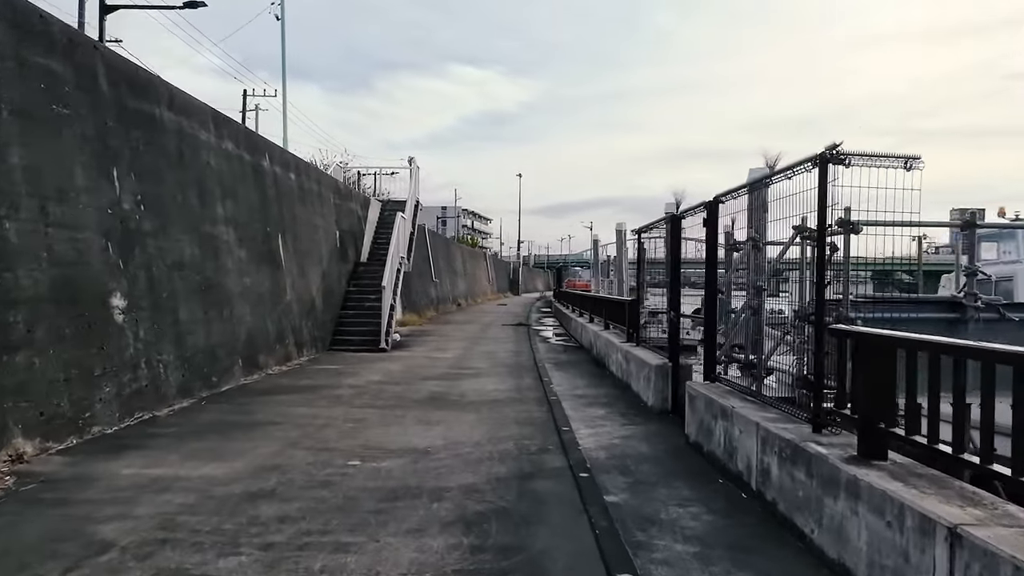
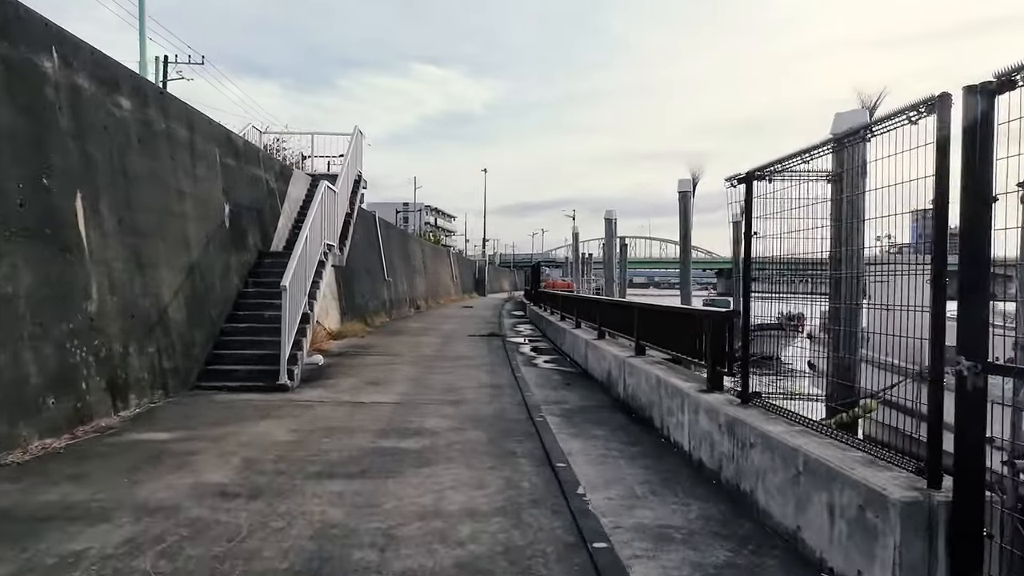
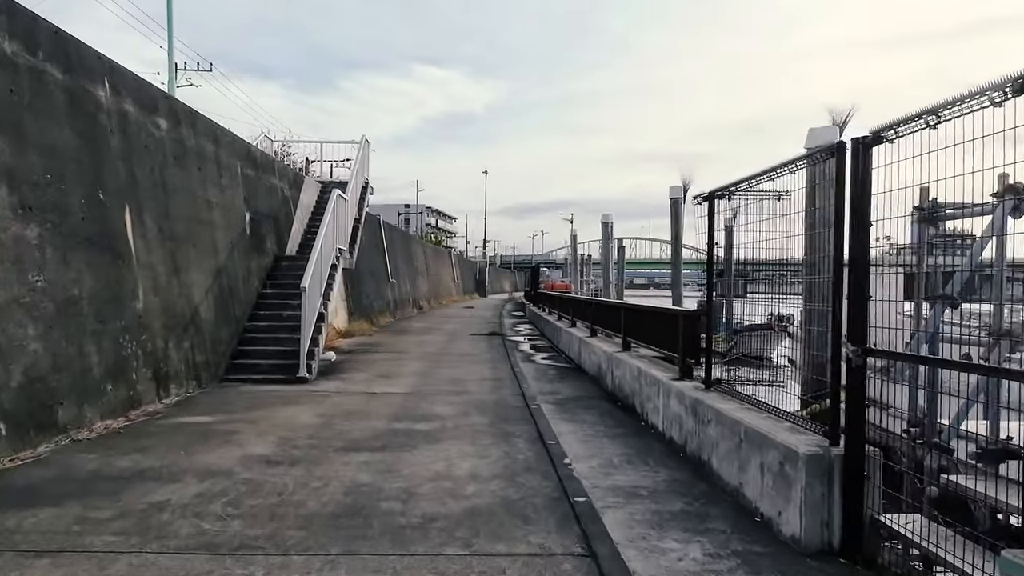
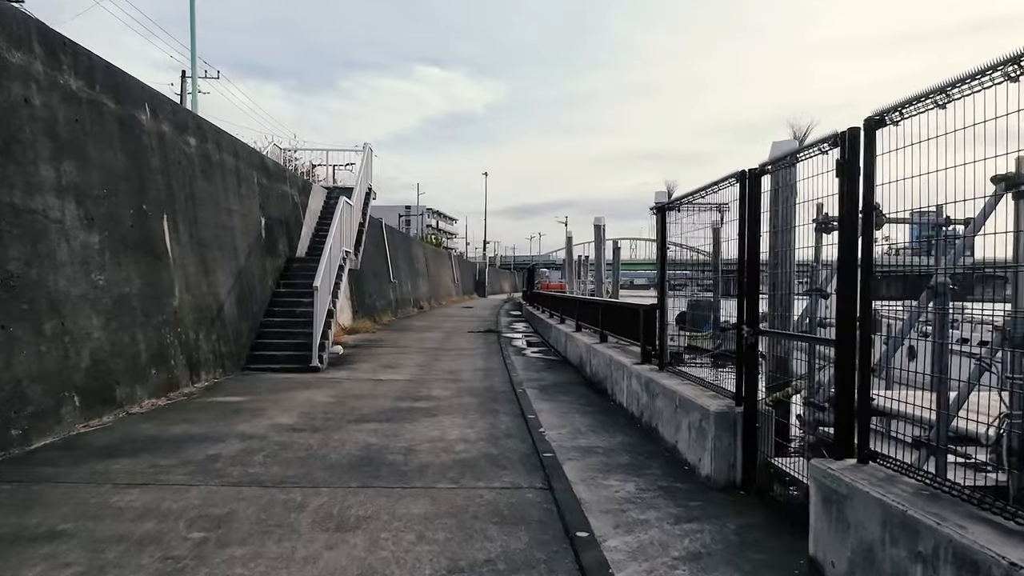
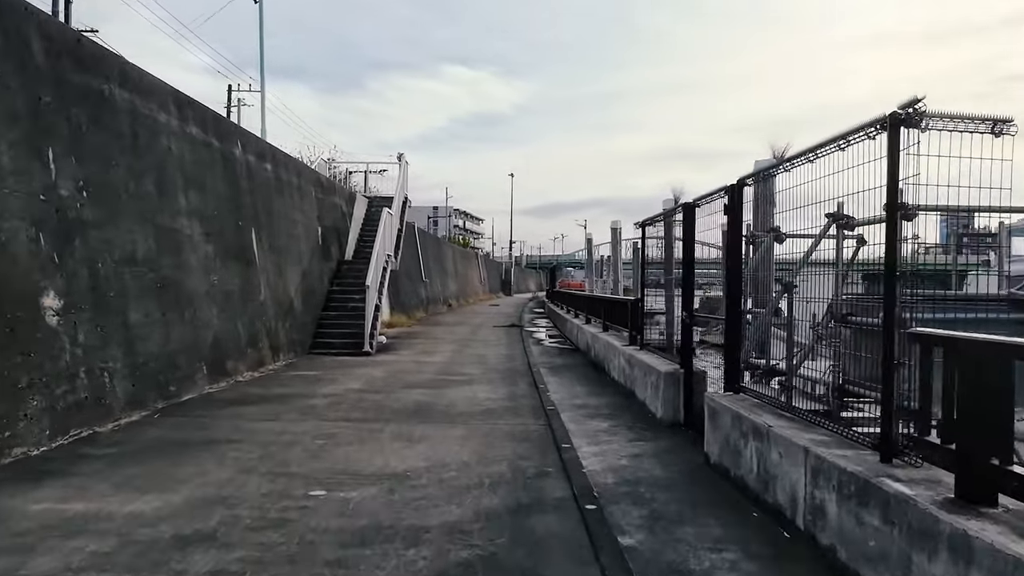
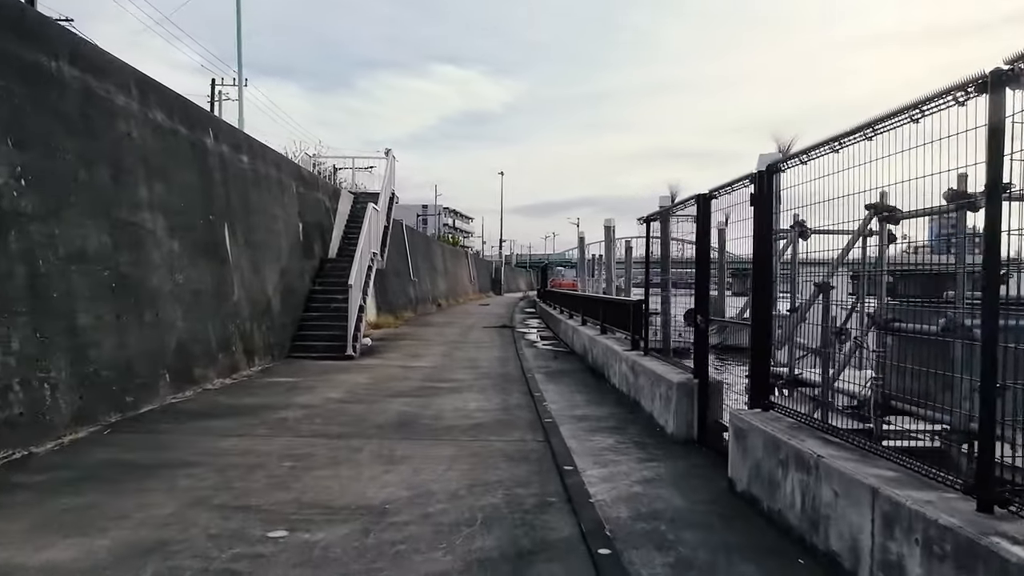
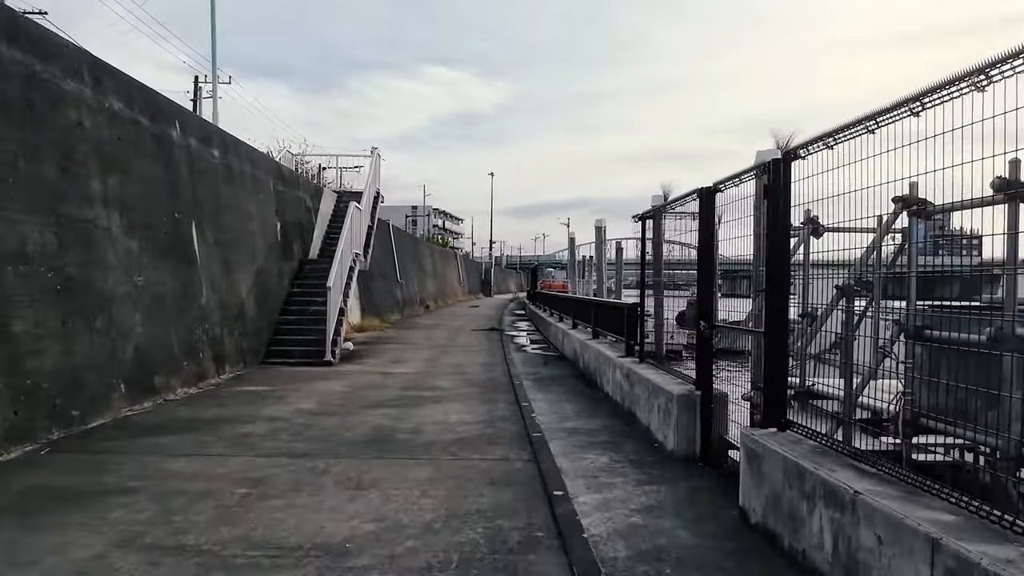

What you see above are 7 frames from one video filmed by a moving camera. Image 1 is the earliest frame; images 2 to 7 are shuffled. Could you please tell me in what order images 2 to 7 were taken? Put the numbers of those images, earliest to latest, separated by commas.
5, 6, 7, 4, 3, 2
